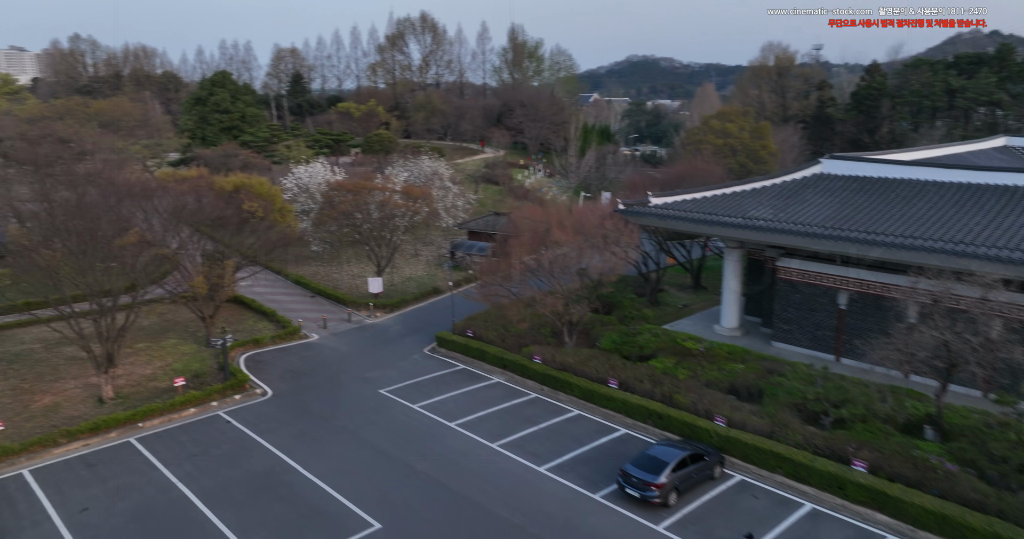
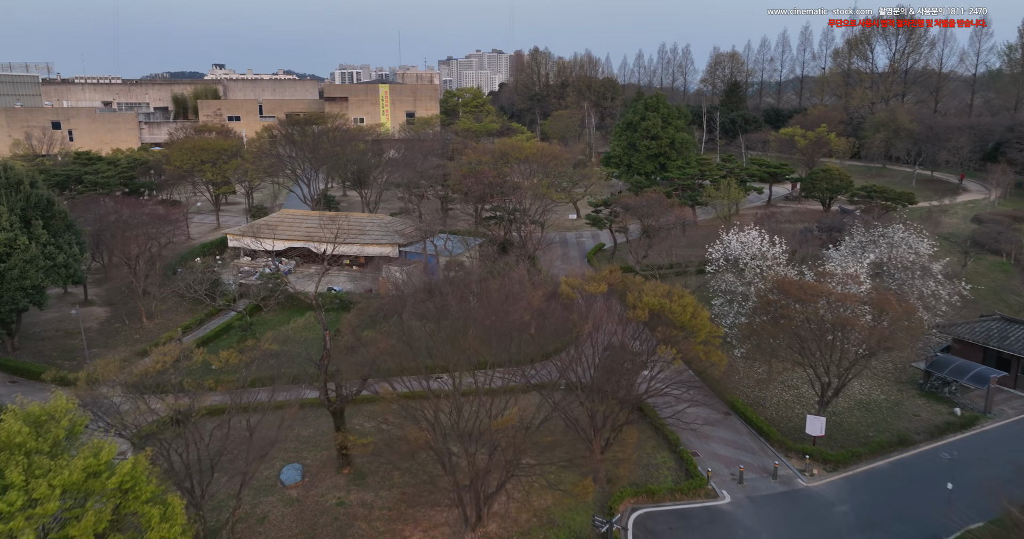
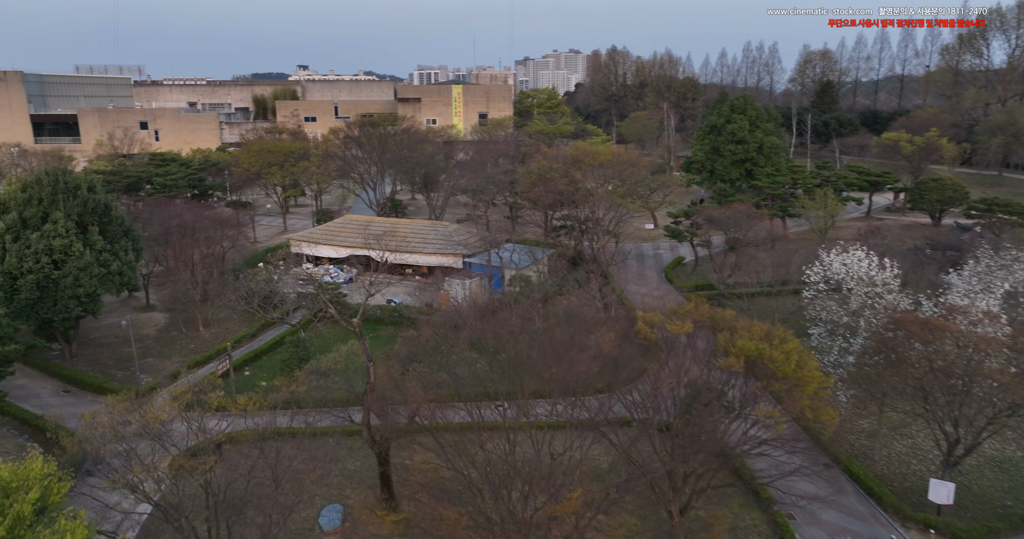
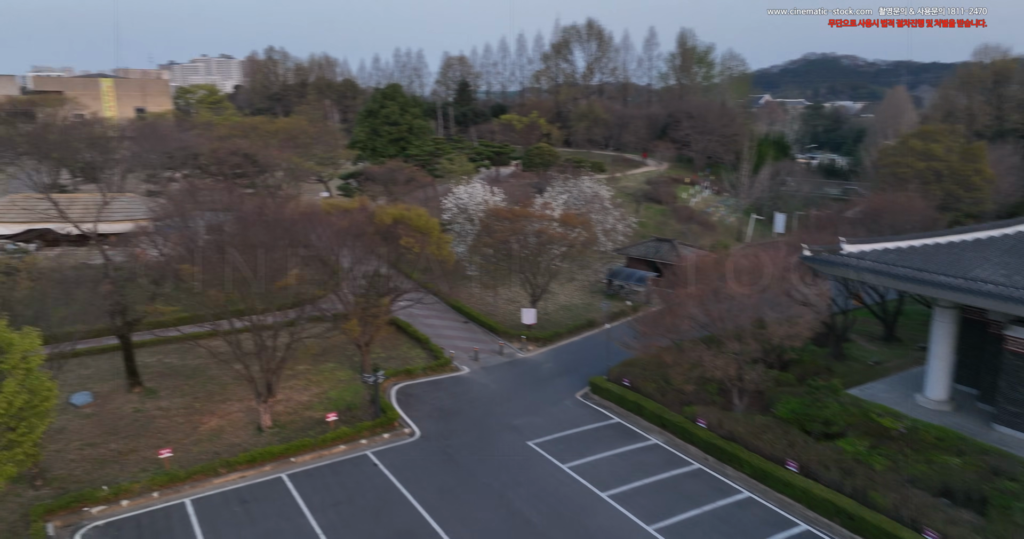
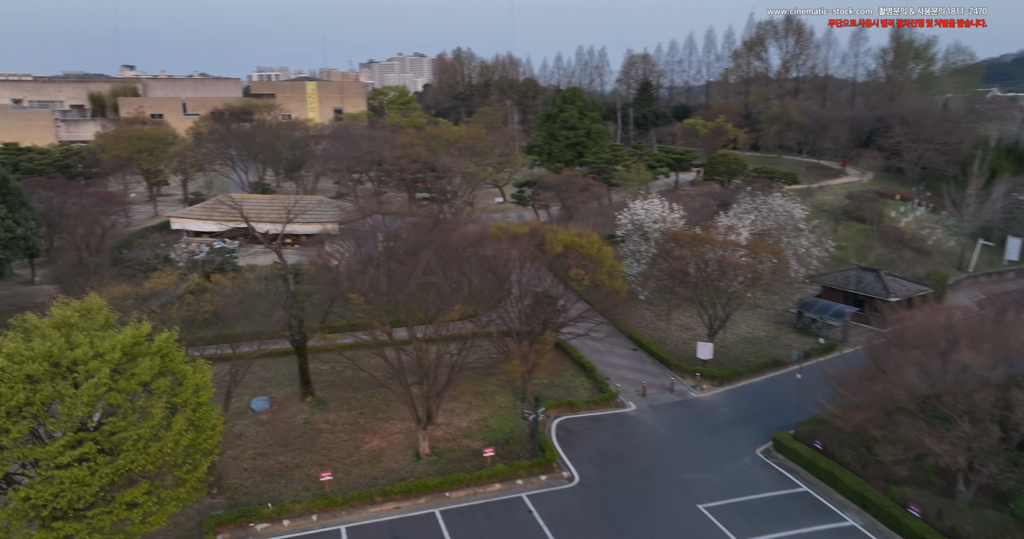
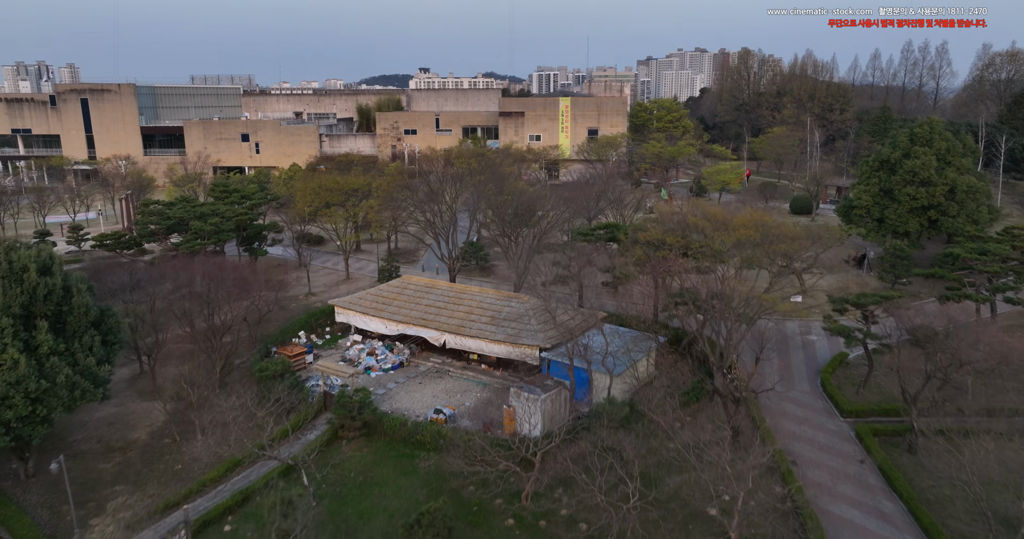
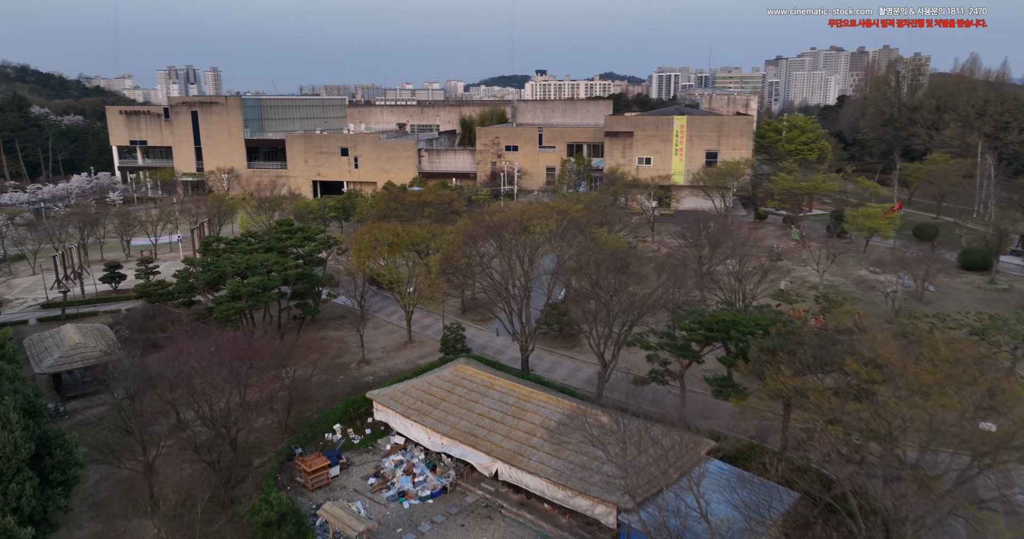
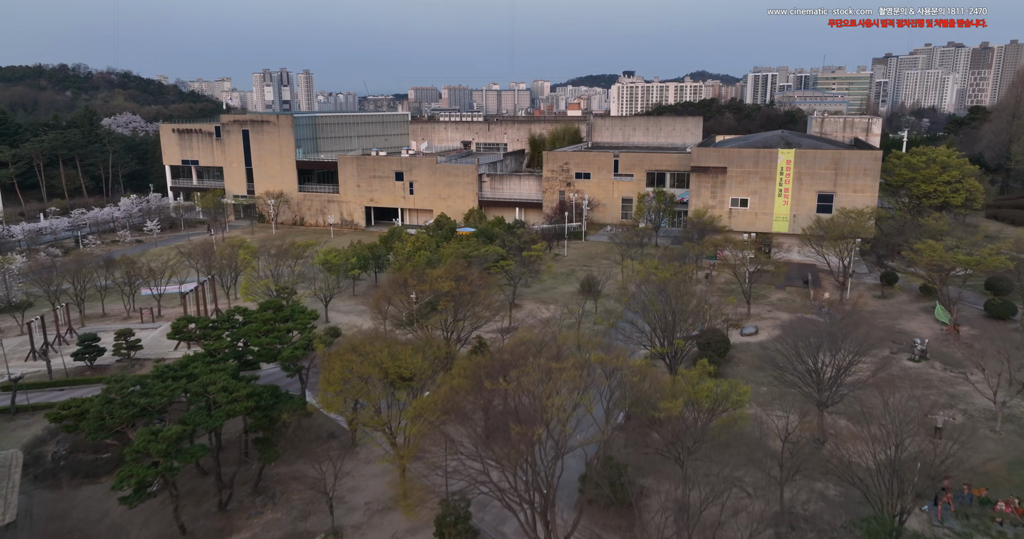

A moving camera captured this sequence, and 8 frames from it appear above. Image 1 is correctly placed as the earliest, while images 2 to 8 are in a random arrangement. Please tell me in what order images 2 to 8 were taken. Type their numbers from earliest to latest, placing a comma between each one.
4, 5, 2, 3, 6, 7, 8
